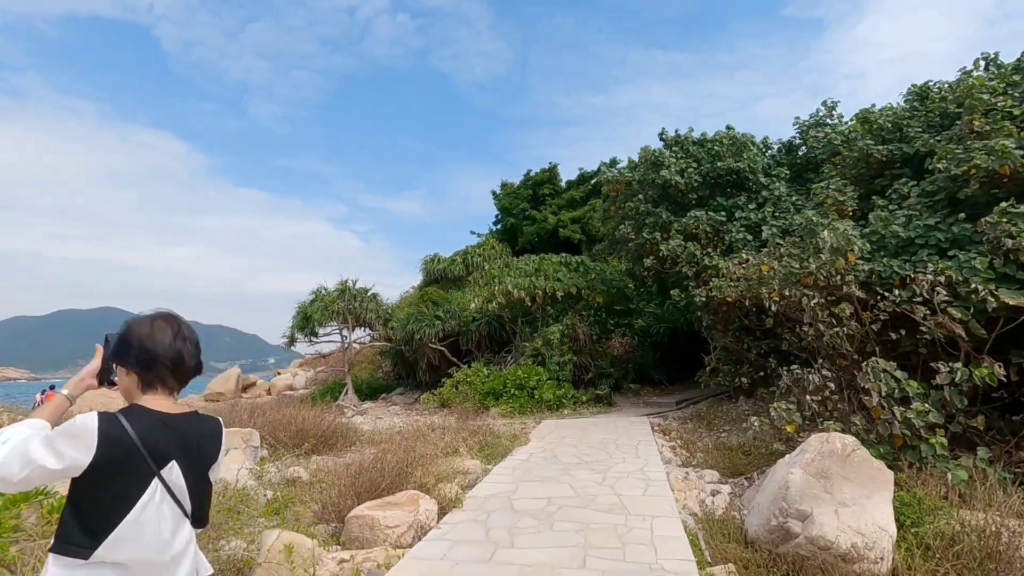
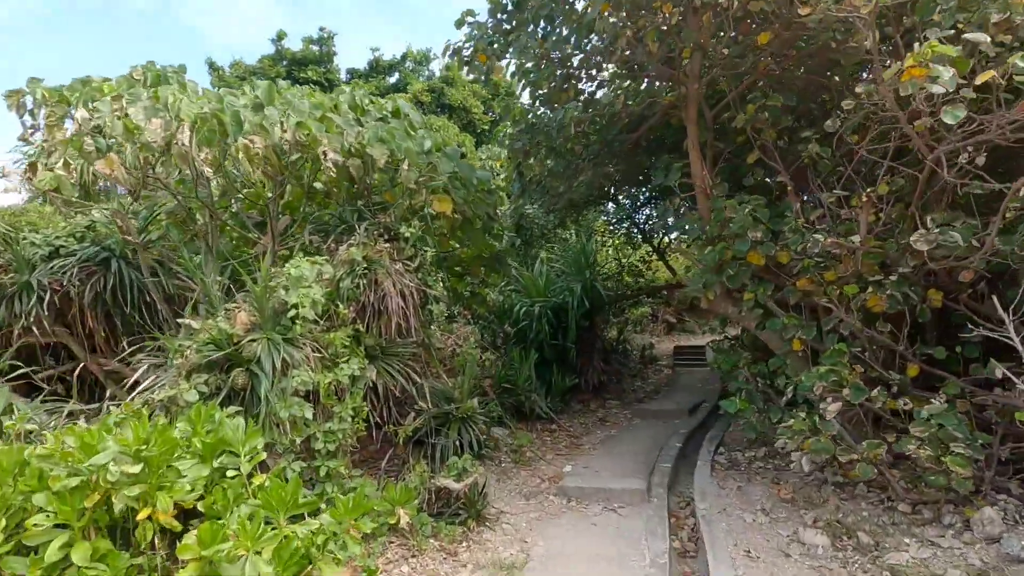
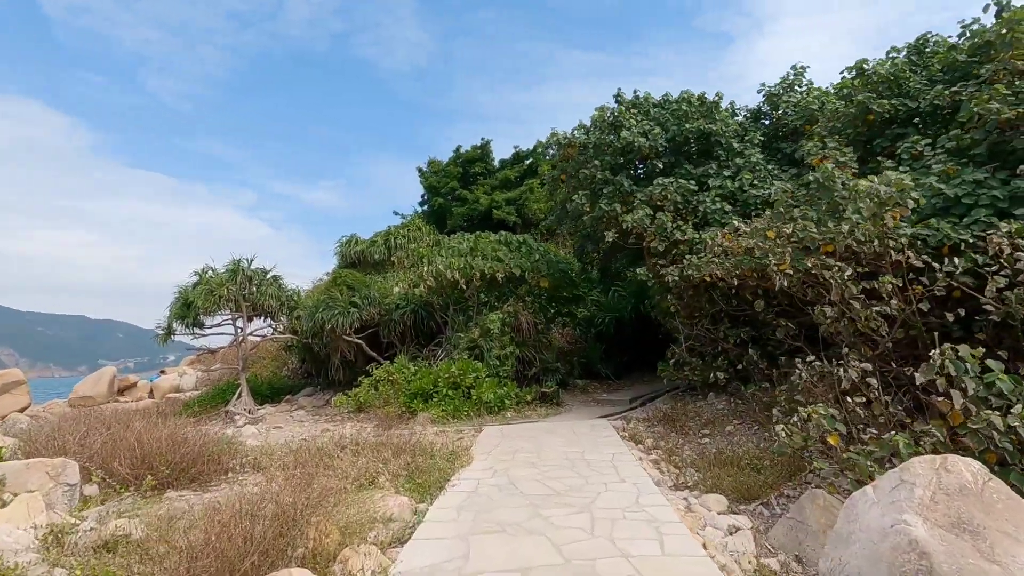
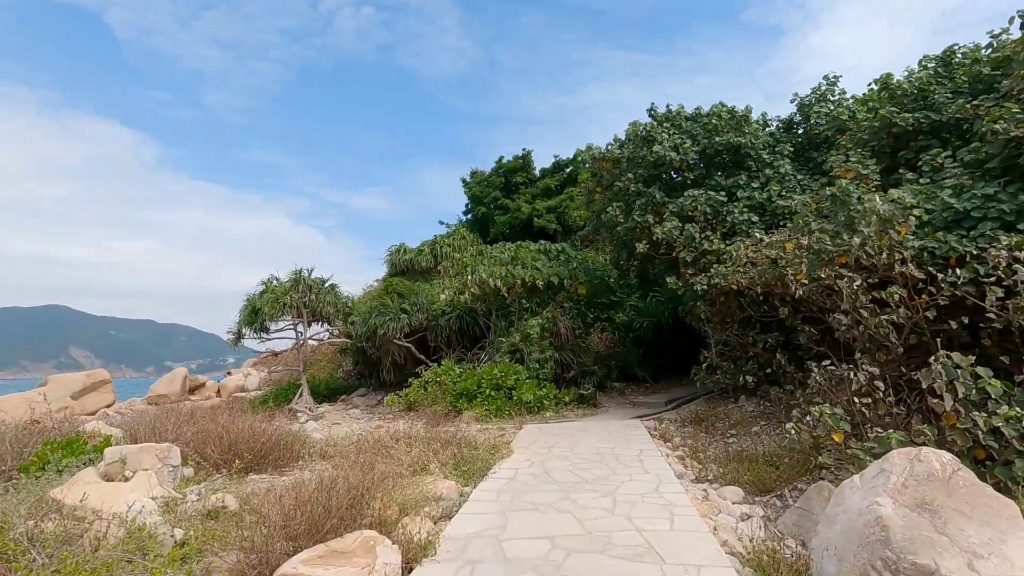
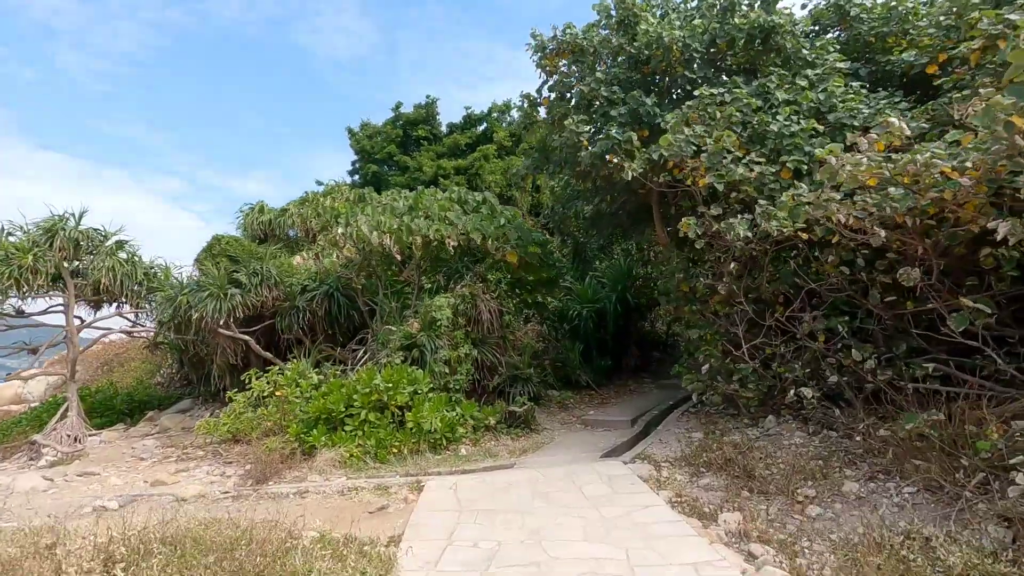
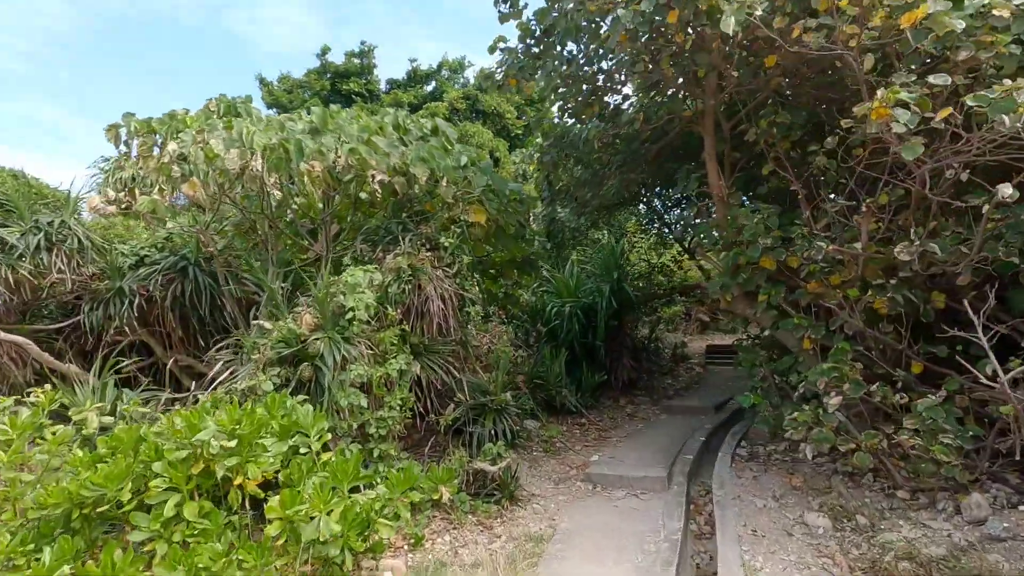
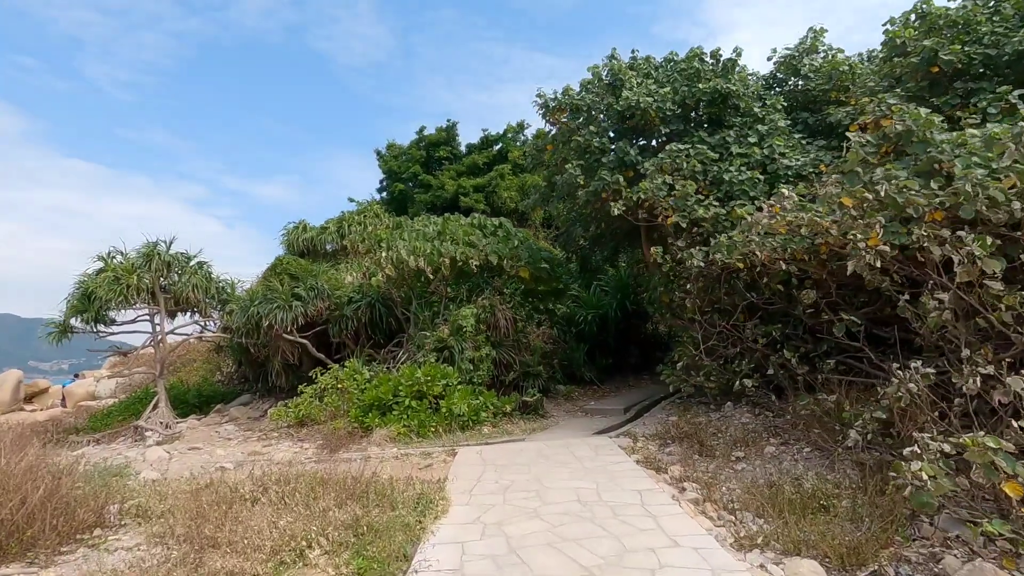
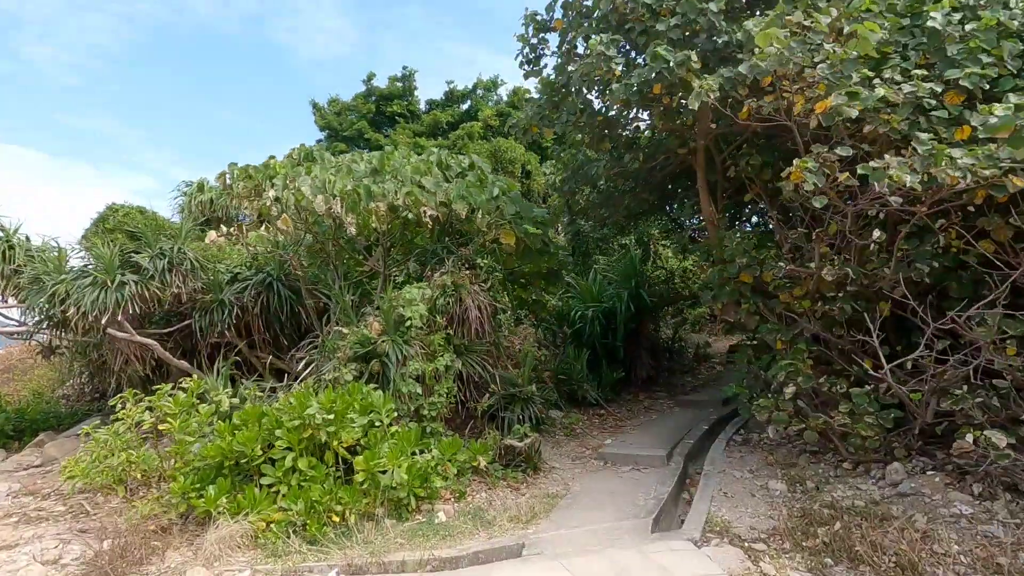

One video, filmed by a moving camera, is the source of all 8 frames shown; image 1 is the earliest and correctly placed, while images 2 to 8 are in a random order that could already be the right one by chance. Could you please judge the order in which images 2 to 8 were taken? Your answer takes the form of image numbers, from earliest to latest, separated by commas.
4, 3, 7, 5, 8, 6, 2
